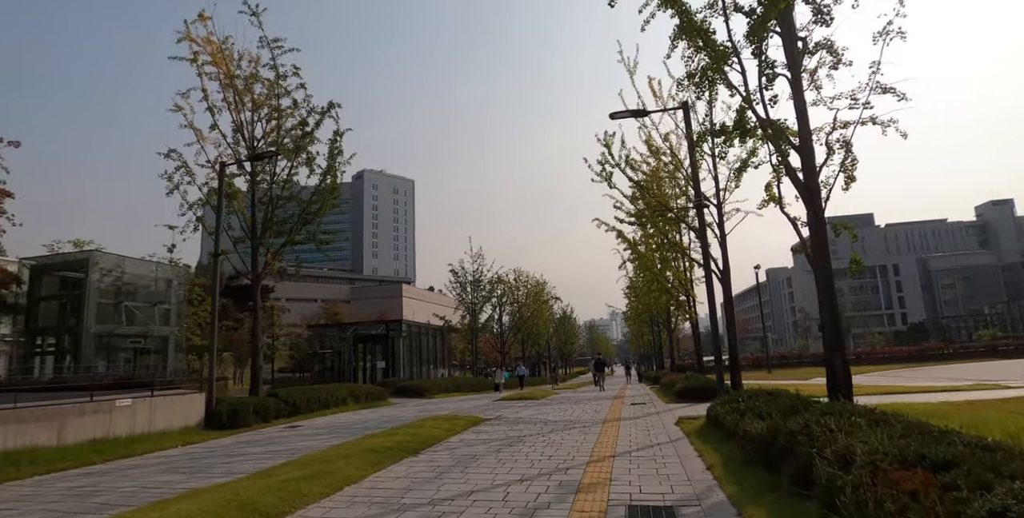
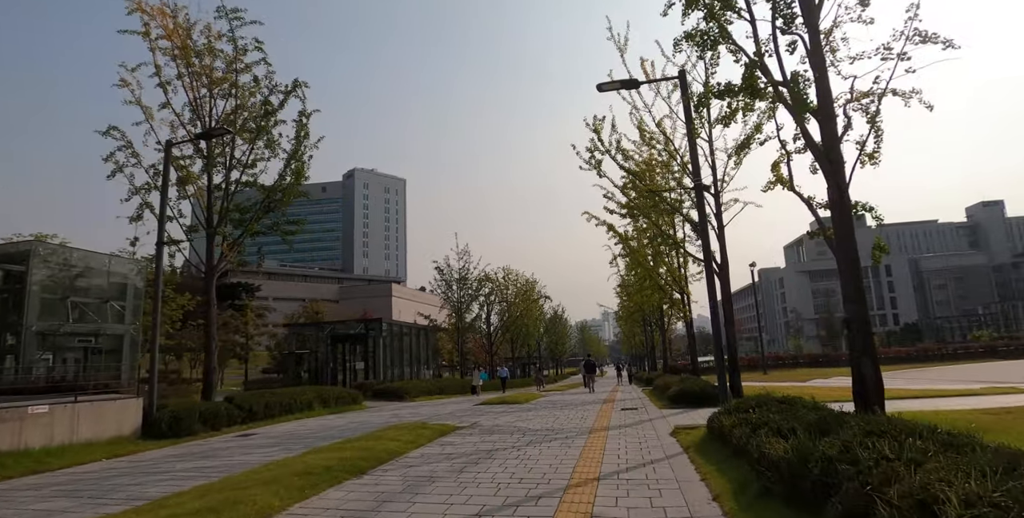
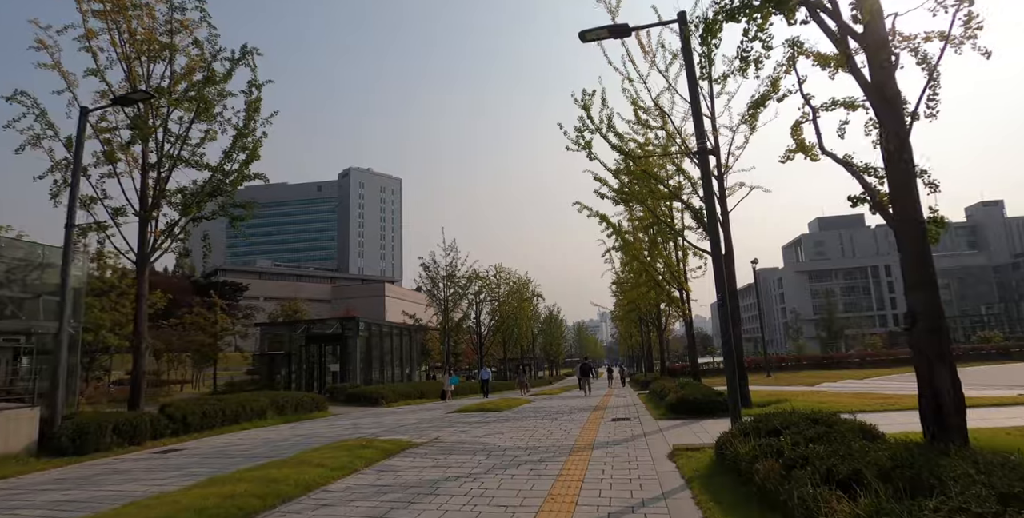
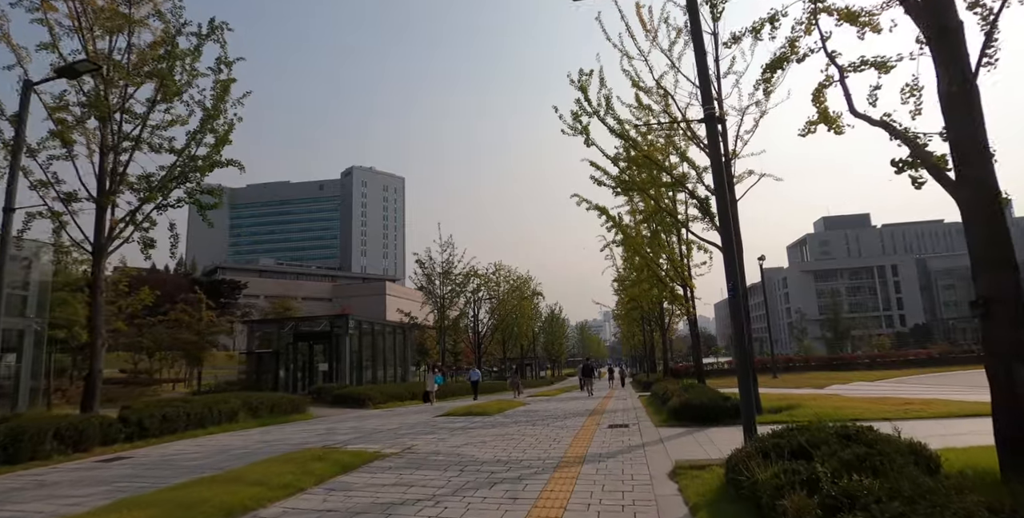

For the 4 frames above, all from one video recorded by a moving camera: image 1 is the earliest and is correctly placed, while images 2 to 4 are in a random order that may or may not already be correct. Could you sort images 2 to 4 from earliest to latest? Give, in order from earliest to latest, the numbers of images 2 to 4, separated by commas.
2, 3, 4
